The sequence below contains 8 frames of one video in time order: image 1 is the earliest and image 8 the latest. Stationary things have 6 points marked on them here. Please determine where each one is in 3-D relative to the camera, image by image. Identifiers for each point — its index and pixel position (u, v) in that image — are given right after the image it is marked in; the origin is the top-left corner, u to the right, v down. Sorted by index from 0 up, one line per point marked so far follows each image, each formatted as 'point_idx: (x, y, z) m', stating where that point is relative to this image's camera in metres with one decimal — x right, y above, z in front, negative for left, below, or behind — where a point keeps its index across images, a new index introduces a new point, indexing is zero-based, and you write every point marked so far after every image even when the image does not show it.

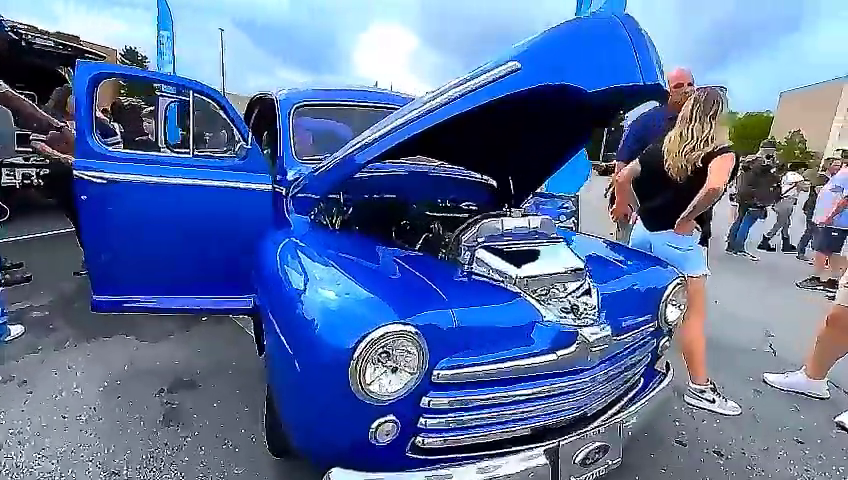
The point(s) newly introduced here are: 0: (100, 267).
0: (-2.4, -0.2, +3.0) m
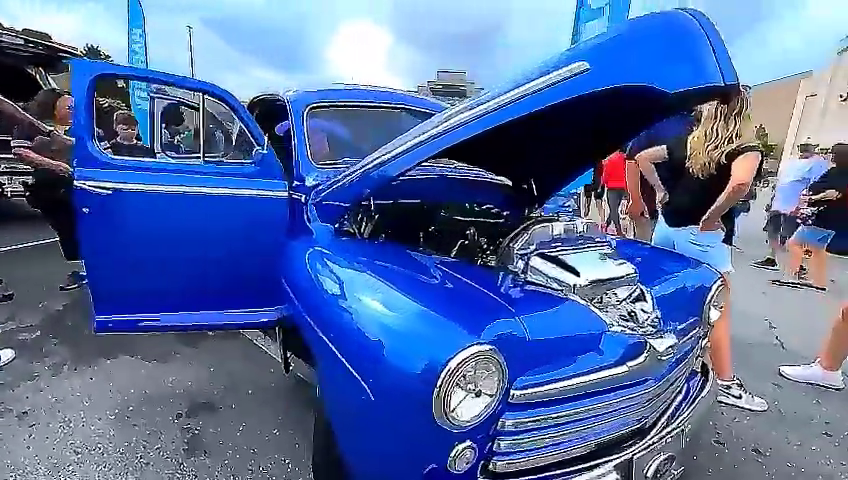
0: (-2.2, -0.3, +2.8) m
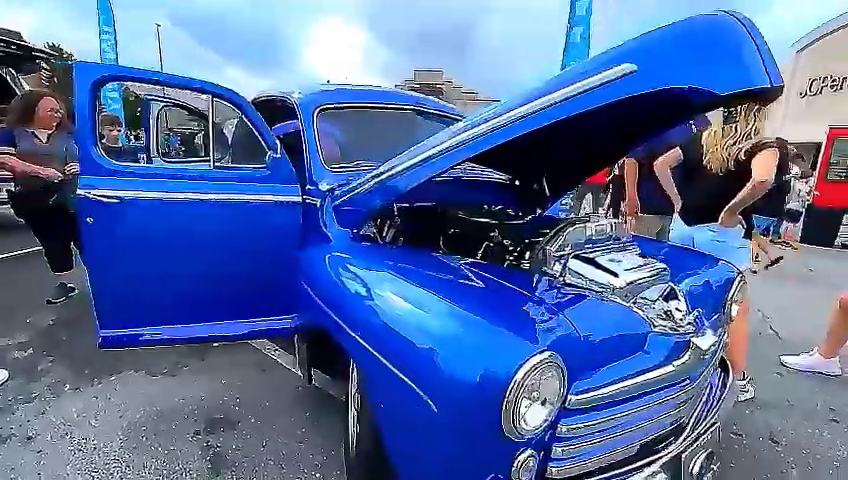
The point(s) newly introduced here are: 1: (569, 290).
0: (-2.1, -0.4, +2.6) m
1: (+0.7, -0.2, +1.9) m
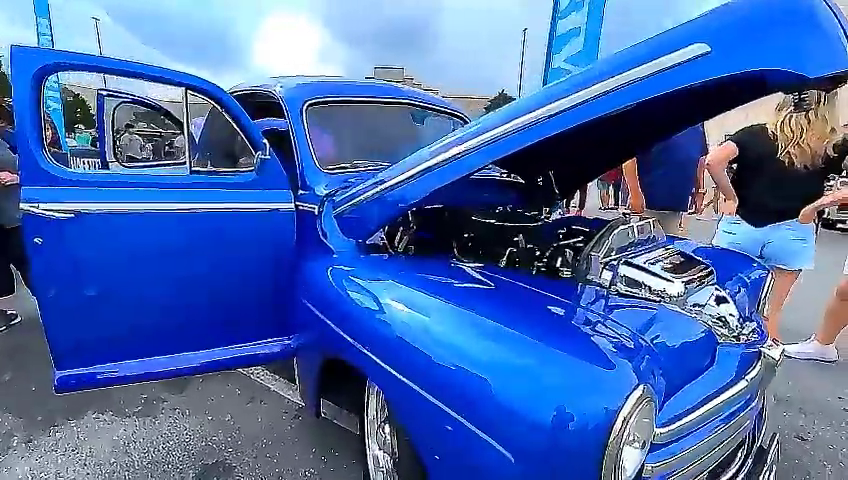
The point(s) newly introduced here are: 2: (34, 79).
0: (-2.0, -0.5, +2.2) m
1: (+0.9, -0.3, +1.7) m
2: (-1.9, +0.8, +2.0) m
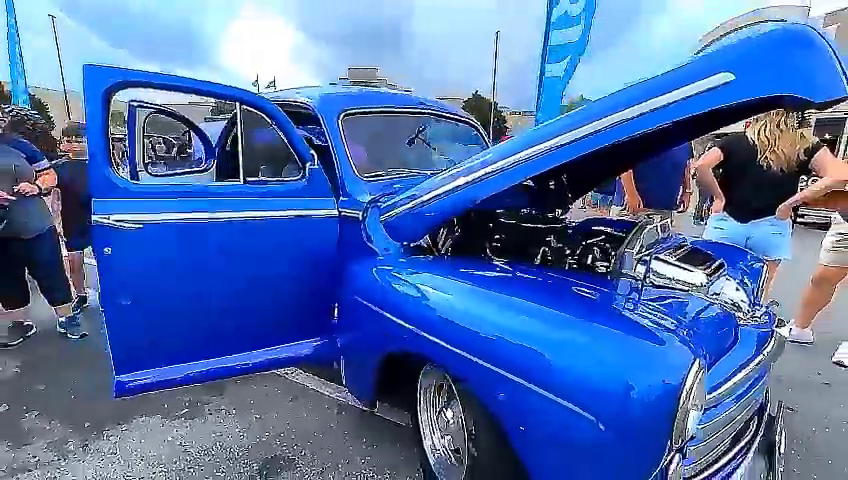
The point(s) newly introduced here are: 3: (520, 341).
0: (-1.7, -0.6, +2.3) m
1: (+1.1, -0.3, +2.0) m
2: (-1.7, +0.8, +2.1) m
3: (+0.4, -0.4, +1.7) m
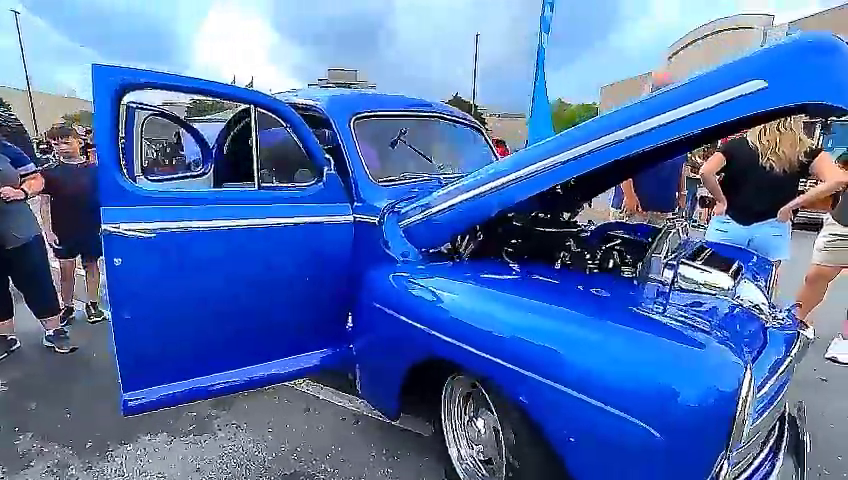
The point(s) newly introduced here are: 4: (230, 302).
0: (-1.6, -0.6, +2.2) m
1: (+1.3, -0.3, +2.0) m
2: (-1.5, +0.7, +1.9) m
3: (+0.6, -0.5, +1.7) m
4: (-1.1, -0.4, +2.3) m
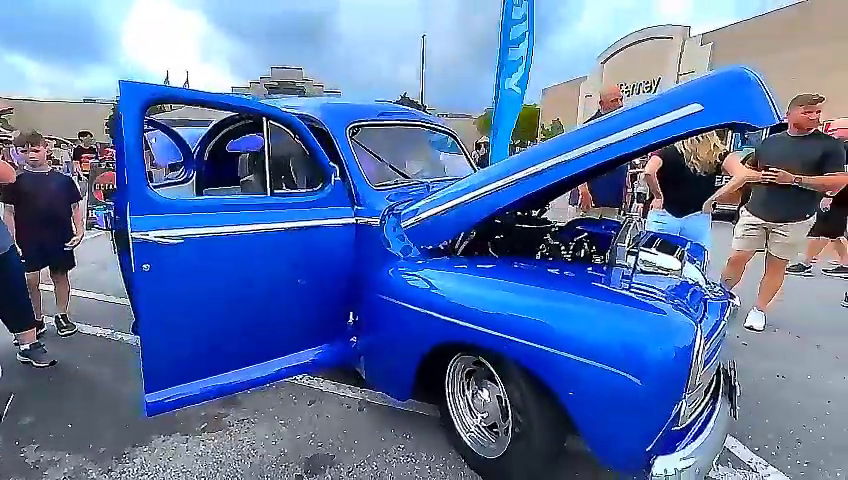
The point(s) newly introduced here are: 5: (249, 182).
0: (-1.5, -0.7, +2.2) m
1: (+1.3, -0.2, +2.4) m
2: (-1.5, +0.7, +2.0) m
3: (+0.7, -0.4, +2.0) m
4: (-1.1, -0.4, +2.4) m
5: (-1.3, +0.4, +3.0) m
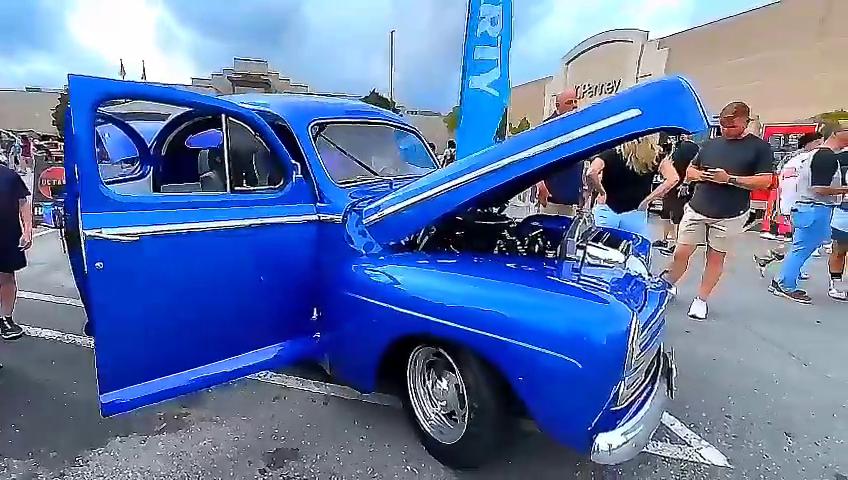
0: (-1.7, -0.7, +2.2) m
1: (+1.1, -0.2, +2.6) m
2: (-1.7, +0.7, +2.0) m
3: (+0.4, -0.4, +2.2) m
4: (-1.4, -0.4, +2.4) m
5: (-1.6, +0.5, +2.9) m
